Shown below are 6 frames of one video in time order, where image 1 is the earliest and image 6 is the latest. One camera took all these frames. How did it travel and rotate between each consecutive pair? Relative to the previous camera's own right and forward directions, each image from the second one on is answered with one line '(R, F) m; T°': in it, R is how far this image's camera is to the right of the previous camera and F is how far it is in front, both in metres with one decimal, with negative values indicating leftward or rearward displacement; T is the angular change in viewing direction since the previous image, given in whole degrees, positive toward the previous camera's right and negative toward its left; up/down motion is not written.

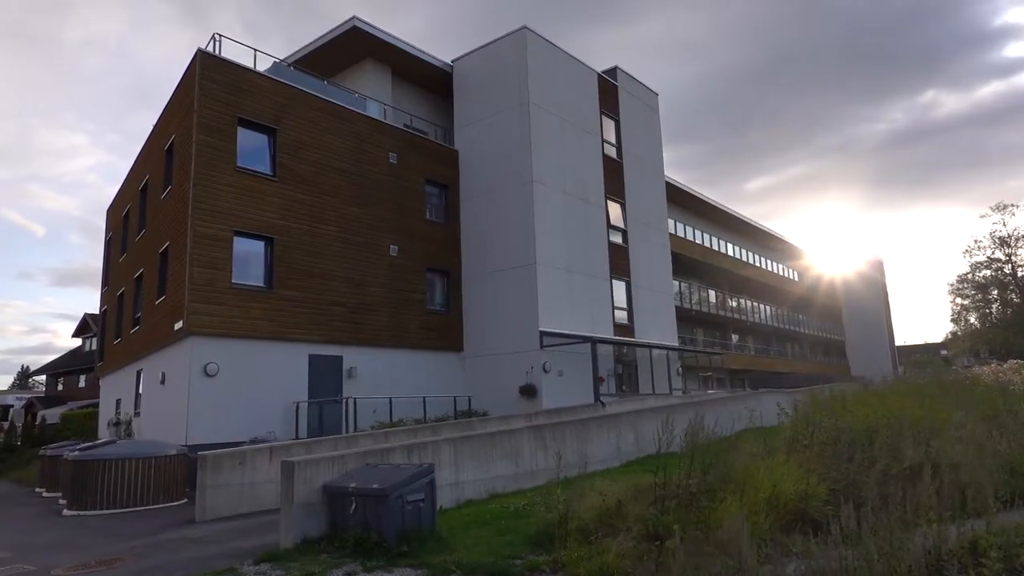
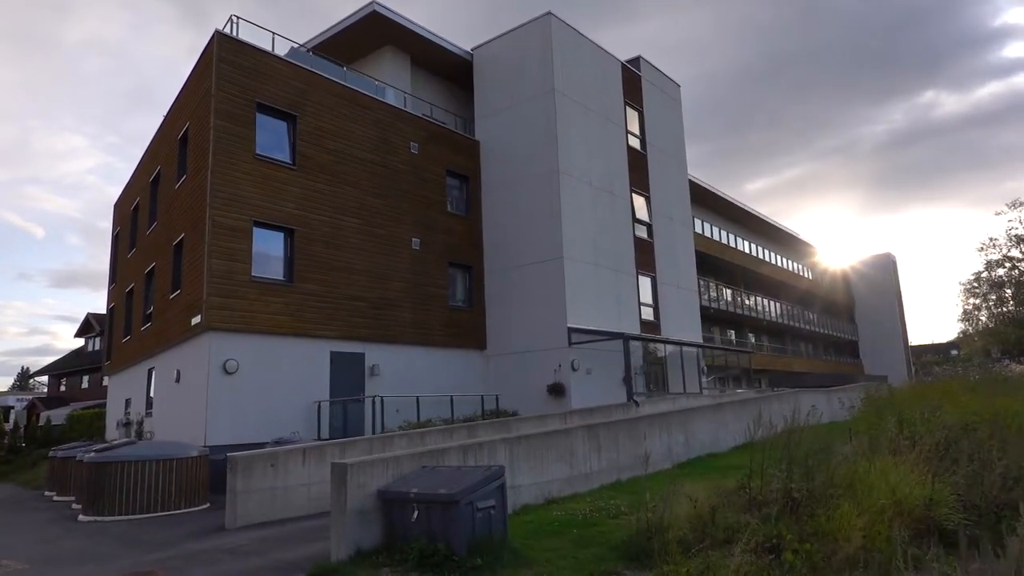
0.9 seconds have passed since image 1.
(-0.8, +0.8) m; 0°
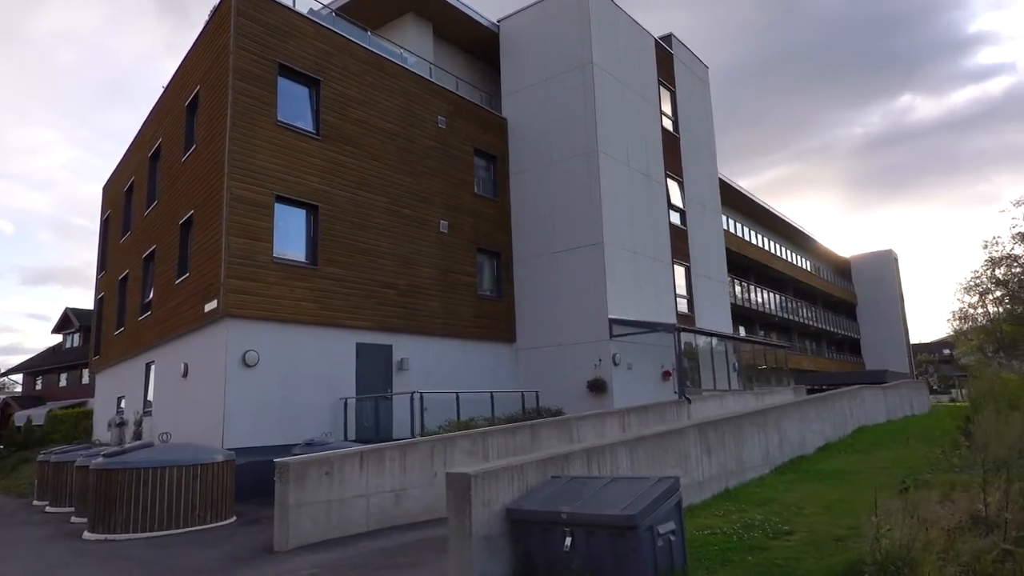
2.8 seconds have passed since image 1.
(-1.5, +1.7) m; +2°
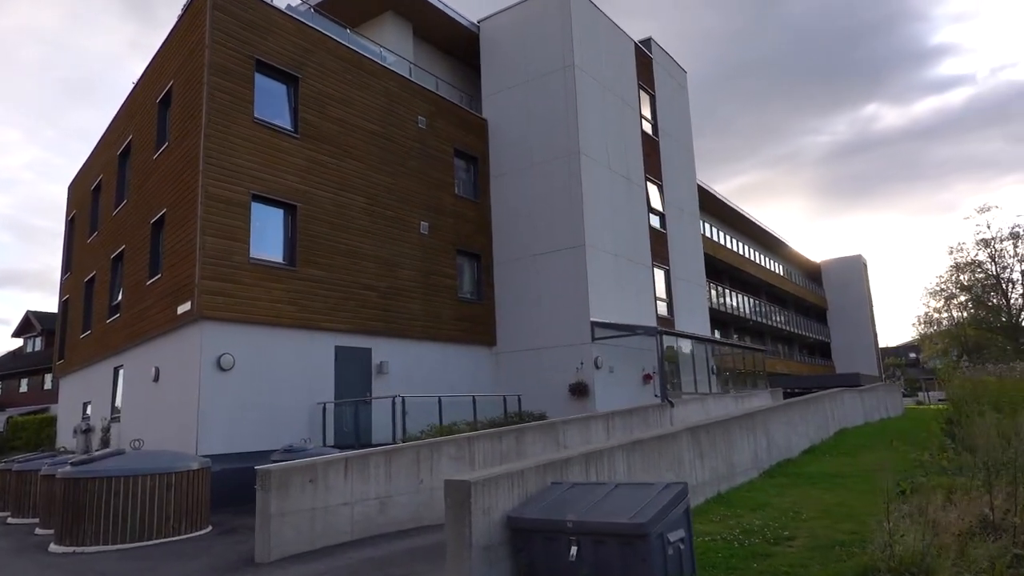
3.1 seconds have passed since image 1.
(-0.2, +0.2) m; +2°
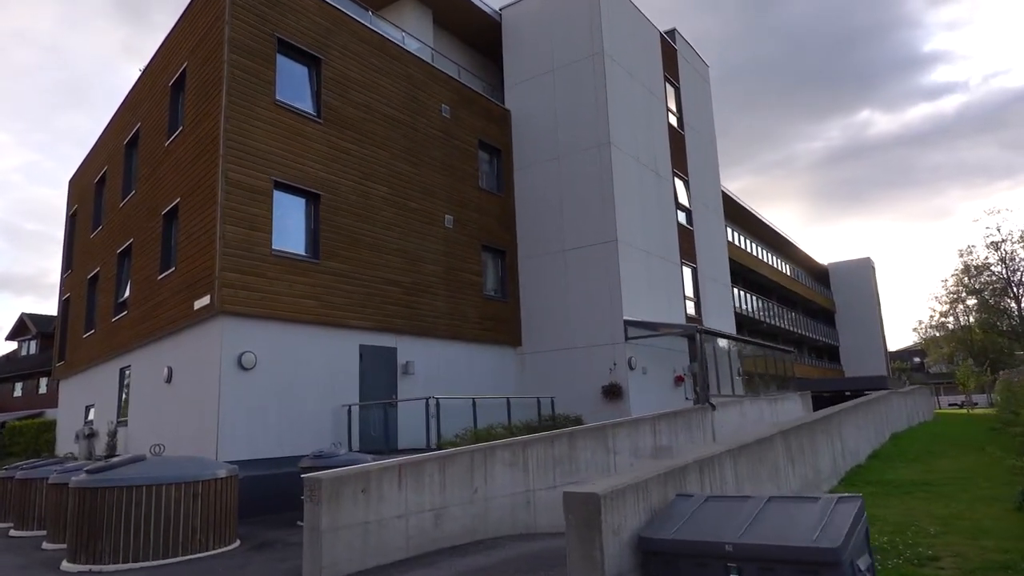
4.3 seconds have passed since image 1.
(-0.8, +0.9) m; +1°
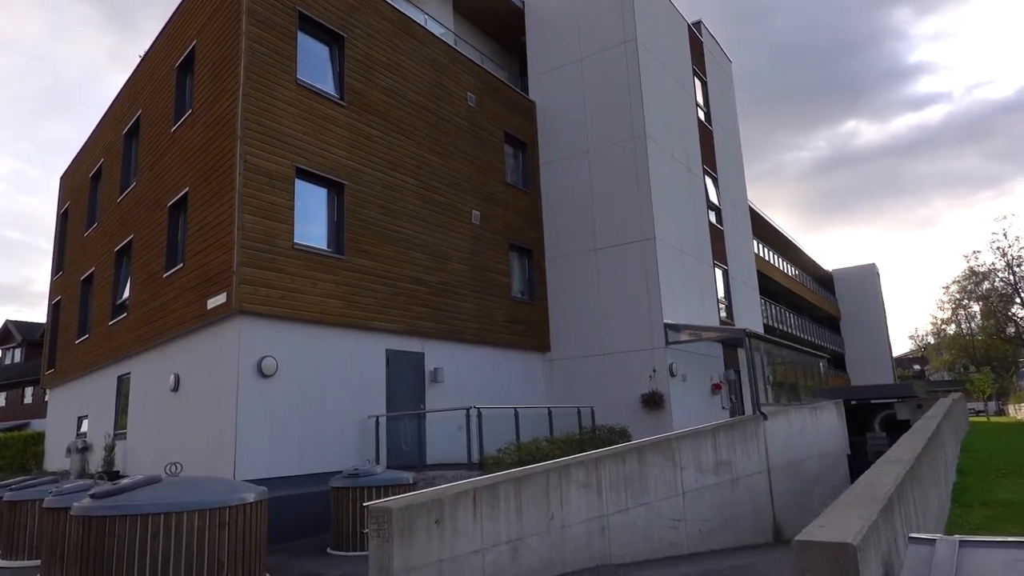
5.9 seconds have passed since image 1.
(-1.0, +1.3) m; +1°
